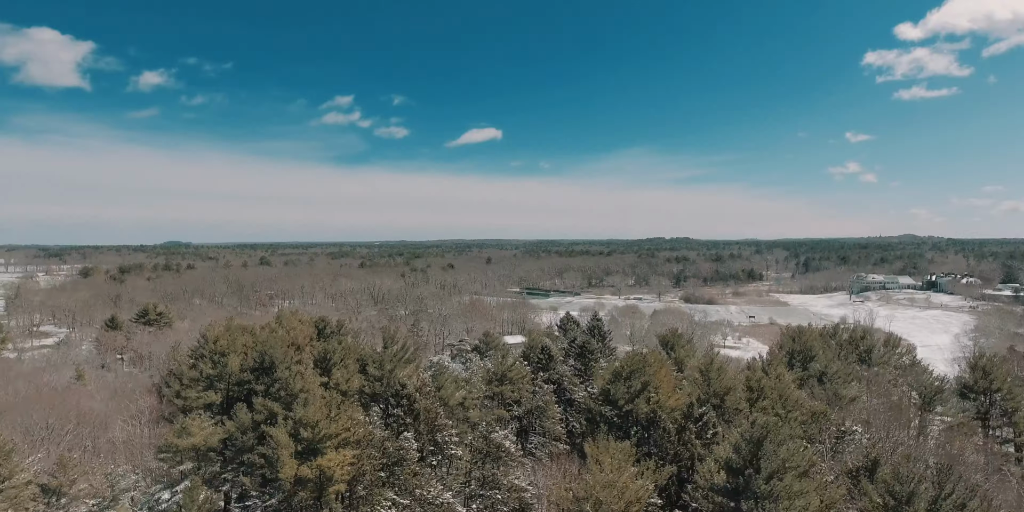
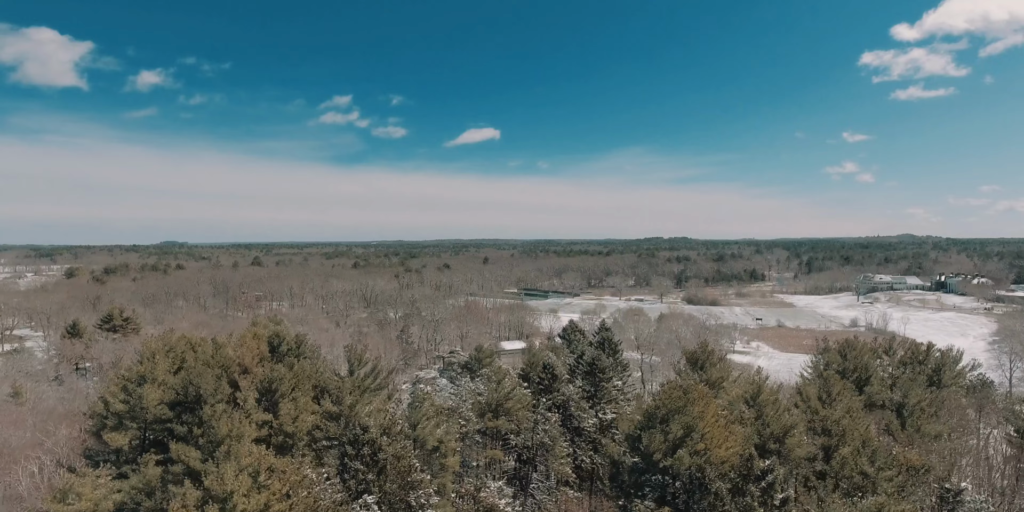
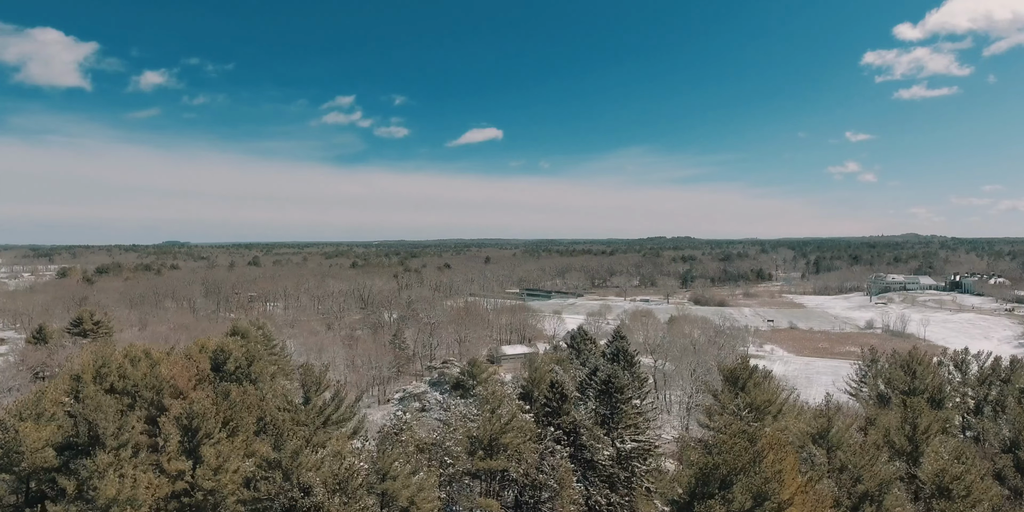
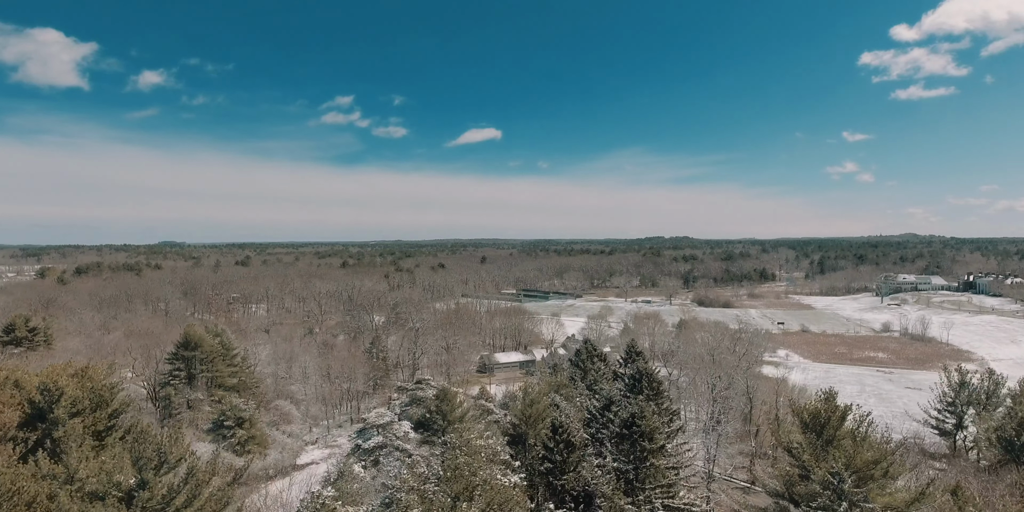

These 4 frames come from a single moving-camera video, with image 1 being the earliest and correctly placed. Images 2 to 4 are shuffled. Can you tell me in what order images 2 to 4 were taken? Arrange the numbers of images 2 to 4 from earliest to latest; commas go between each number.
2, 3, 4
